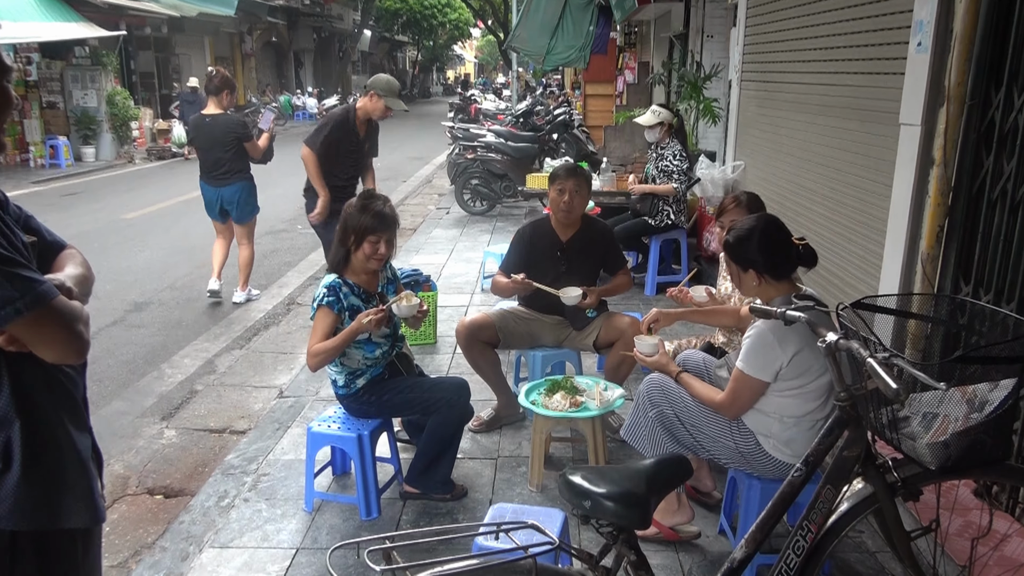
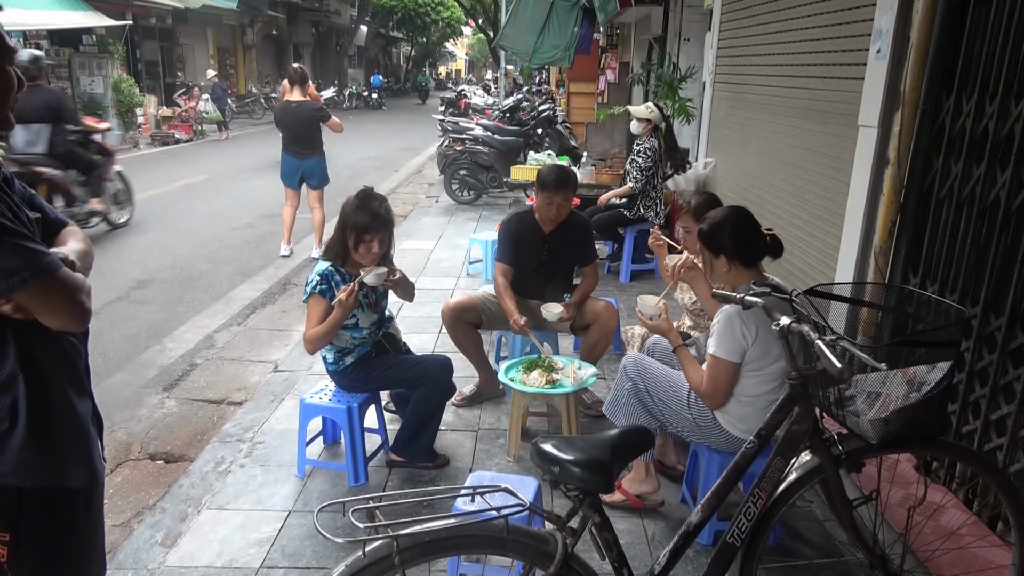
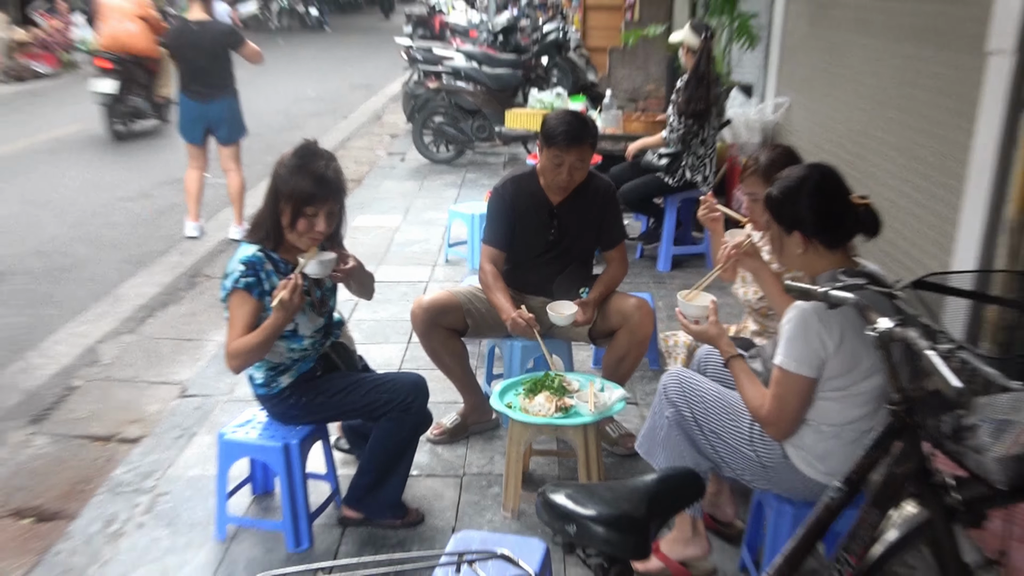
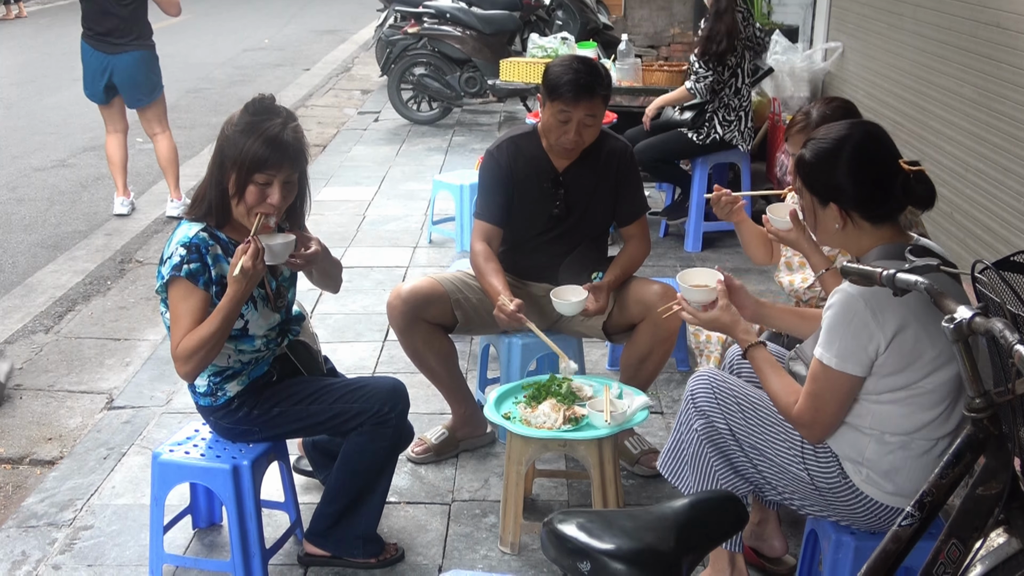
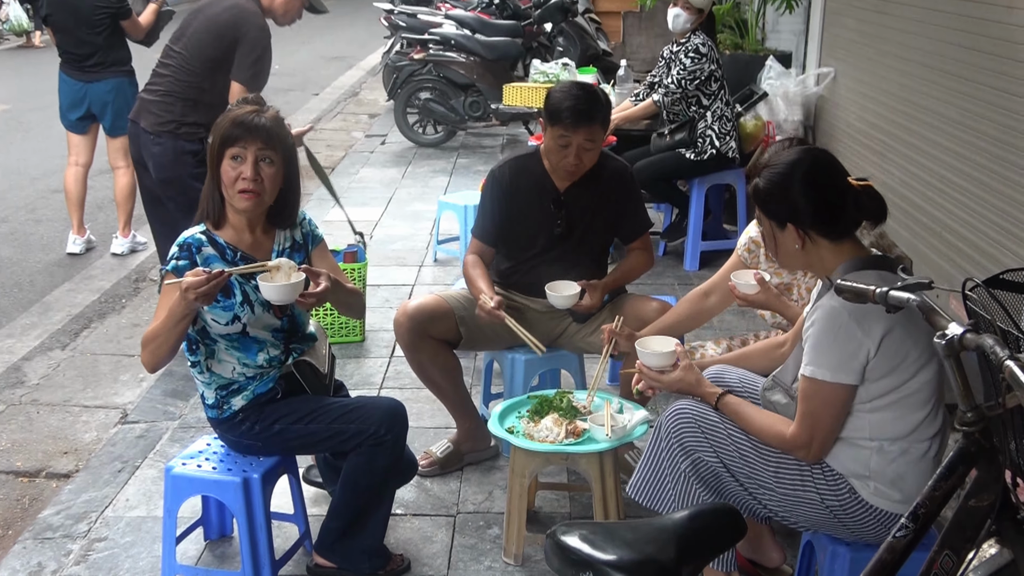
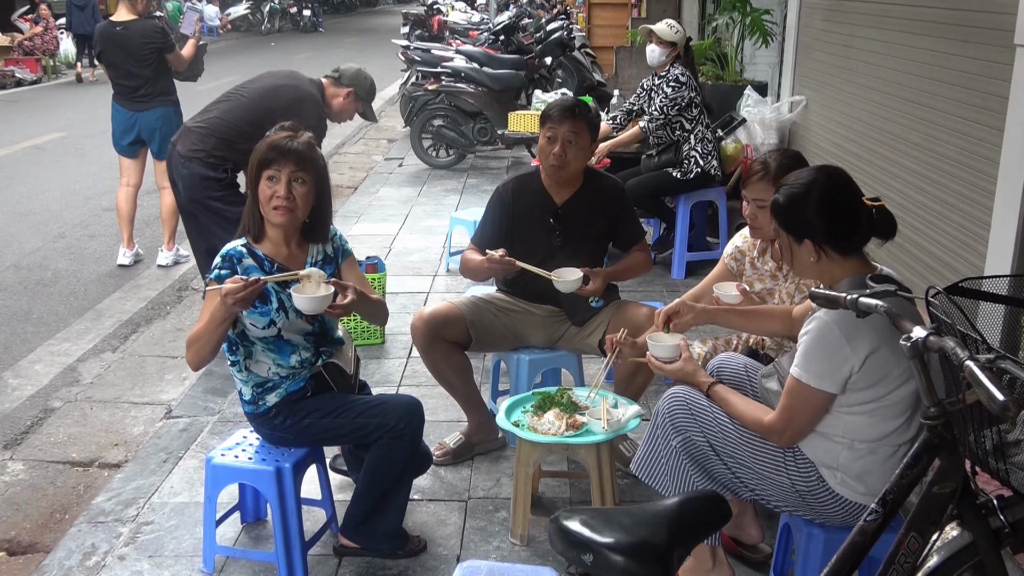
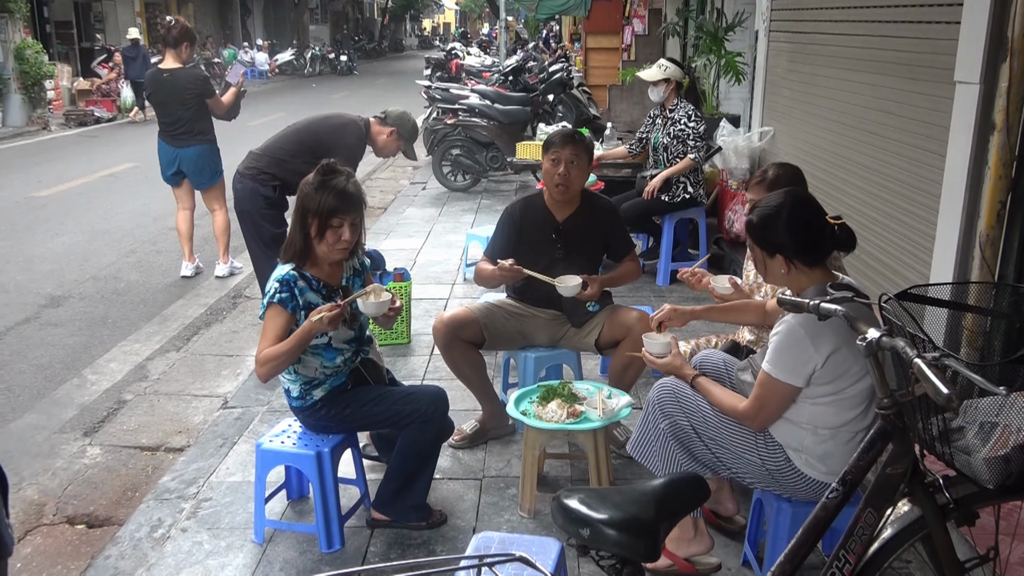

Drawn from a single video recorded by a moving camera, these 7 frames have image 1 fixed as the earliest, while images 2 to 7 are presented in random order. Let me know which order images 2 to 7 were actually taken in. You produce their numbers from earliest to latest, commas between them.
7, 6, 5, 4, 3, 2
